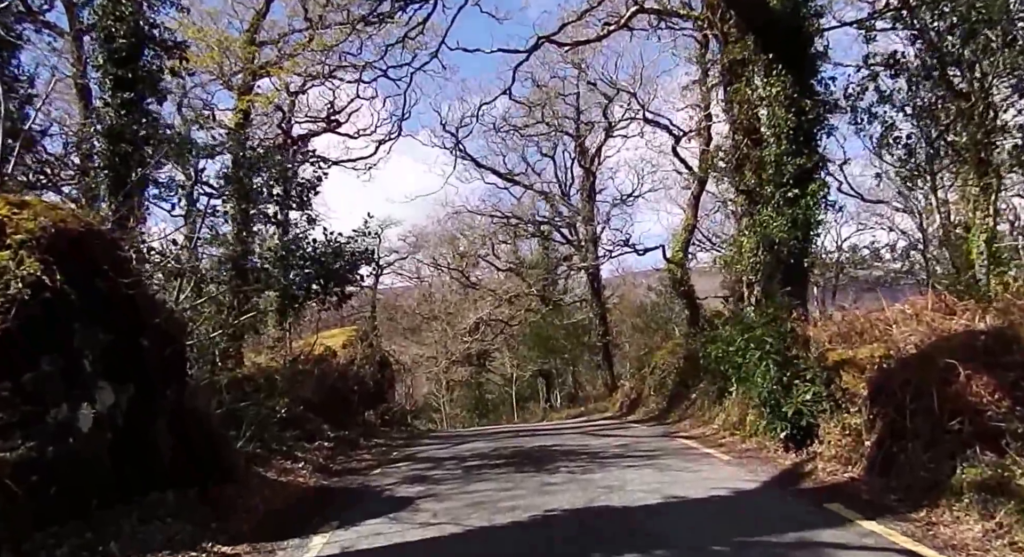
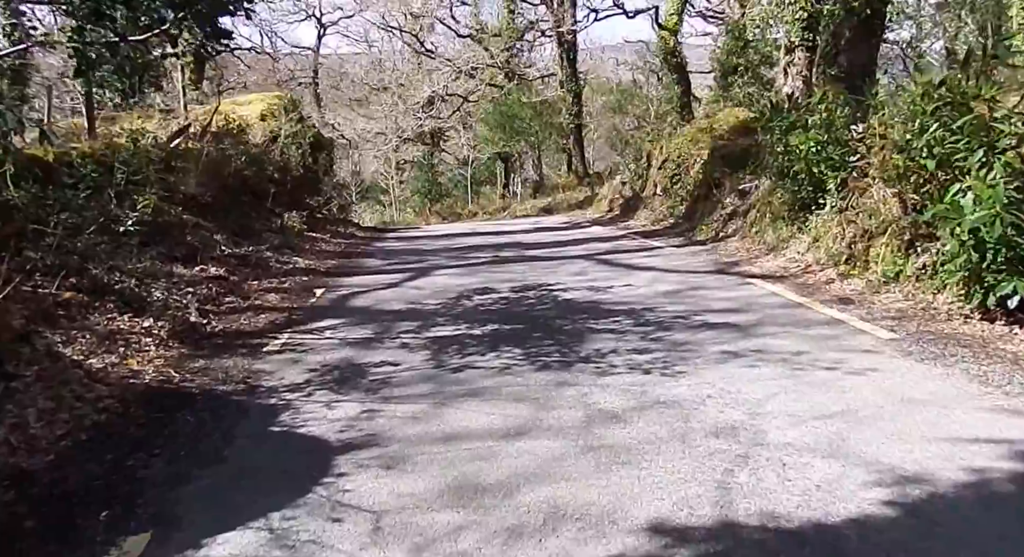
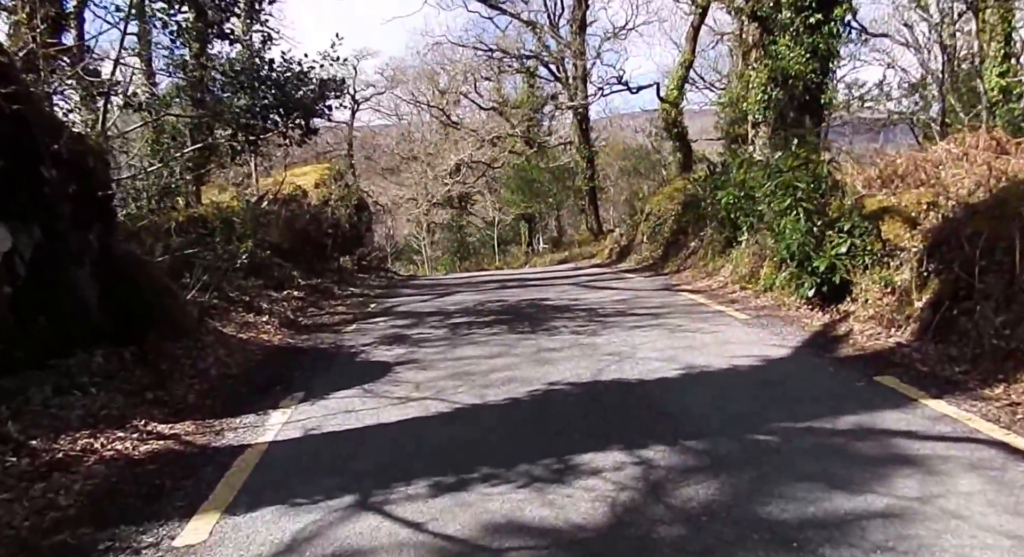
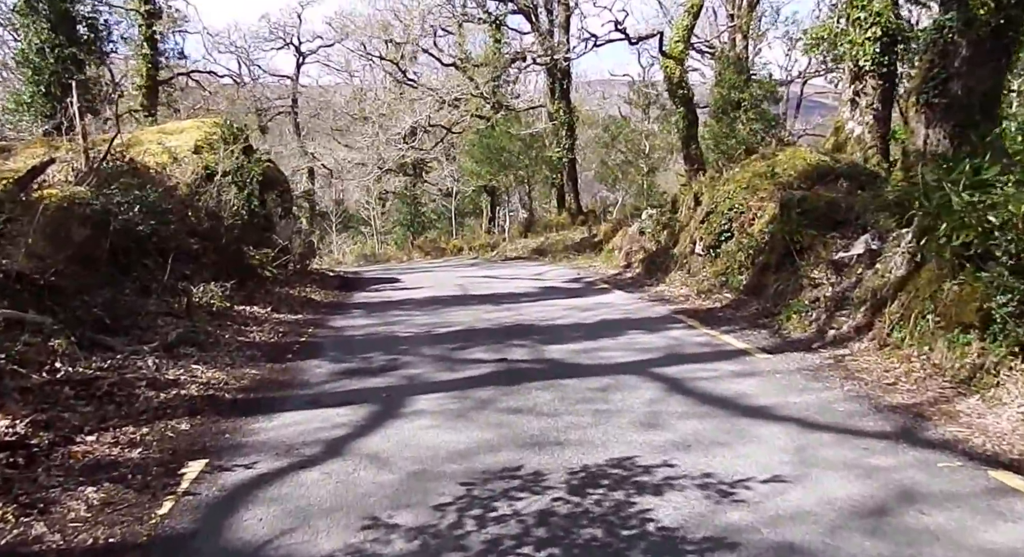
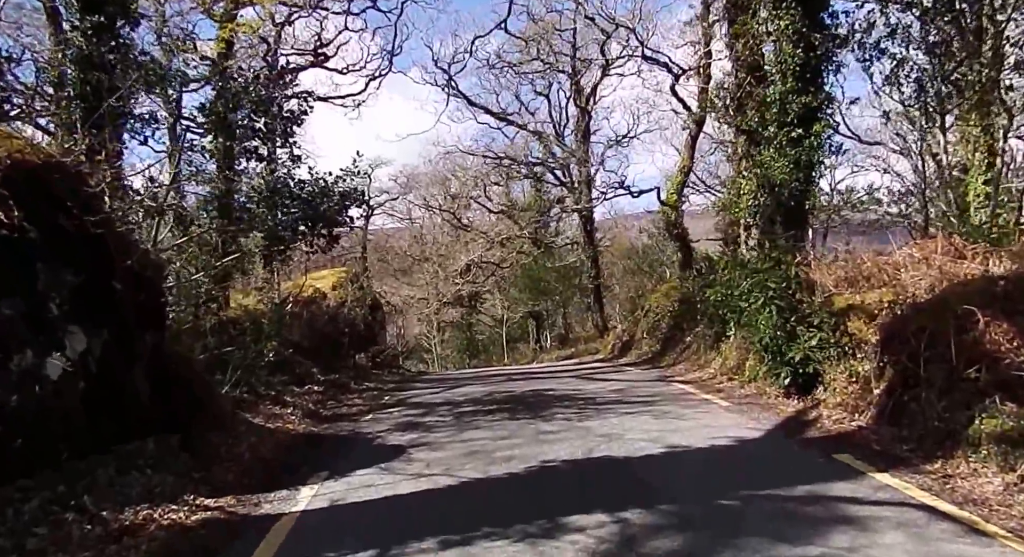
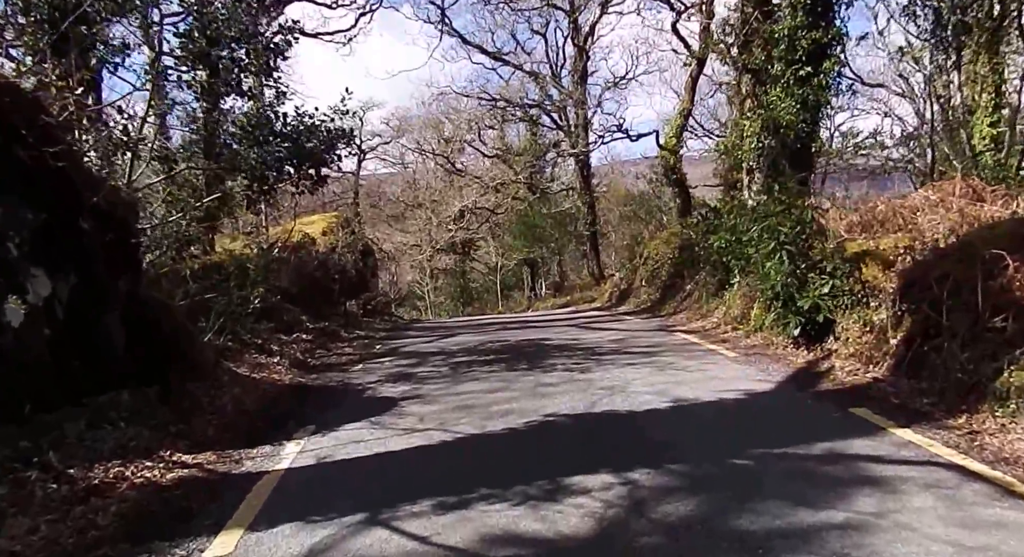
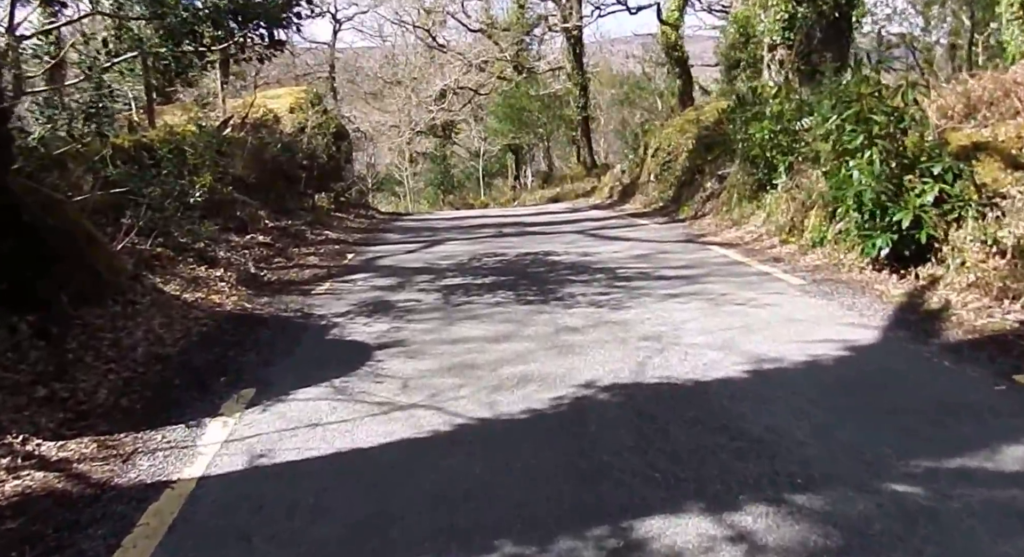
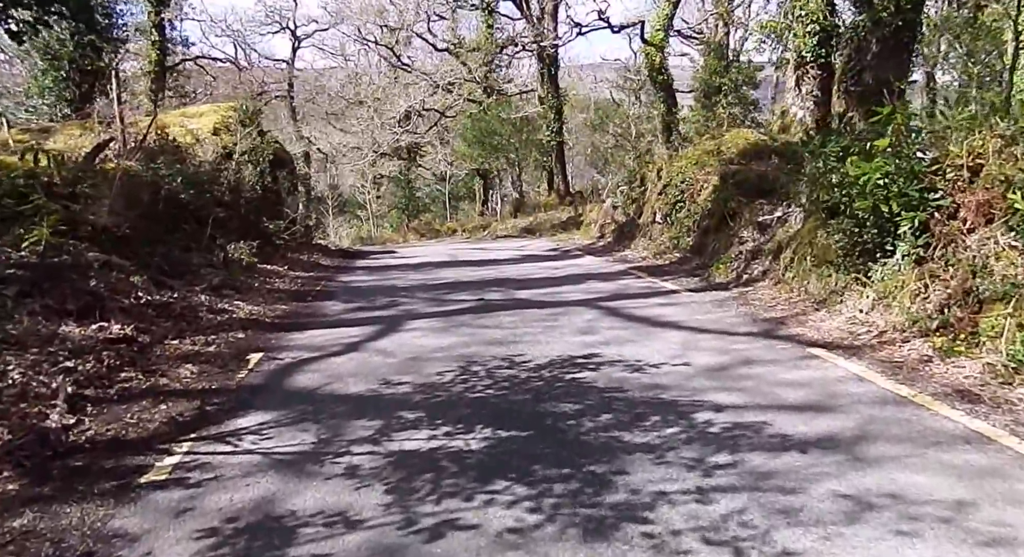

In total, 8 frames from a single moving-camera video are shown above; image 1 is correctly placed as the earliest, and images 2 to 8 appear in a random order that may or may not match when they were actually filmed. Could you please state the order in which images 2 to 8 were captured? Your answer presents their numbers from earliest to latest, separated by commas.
5, 6, 3, 7, 2, 8, 4
